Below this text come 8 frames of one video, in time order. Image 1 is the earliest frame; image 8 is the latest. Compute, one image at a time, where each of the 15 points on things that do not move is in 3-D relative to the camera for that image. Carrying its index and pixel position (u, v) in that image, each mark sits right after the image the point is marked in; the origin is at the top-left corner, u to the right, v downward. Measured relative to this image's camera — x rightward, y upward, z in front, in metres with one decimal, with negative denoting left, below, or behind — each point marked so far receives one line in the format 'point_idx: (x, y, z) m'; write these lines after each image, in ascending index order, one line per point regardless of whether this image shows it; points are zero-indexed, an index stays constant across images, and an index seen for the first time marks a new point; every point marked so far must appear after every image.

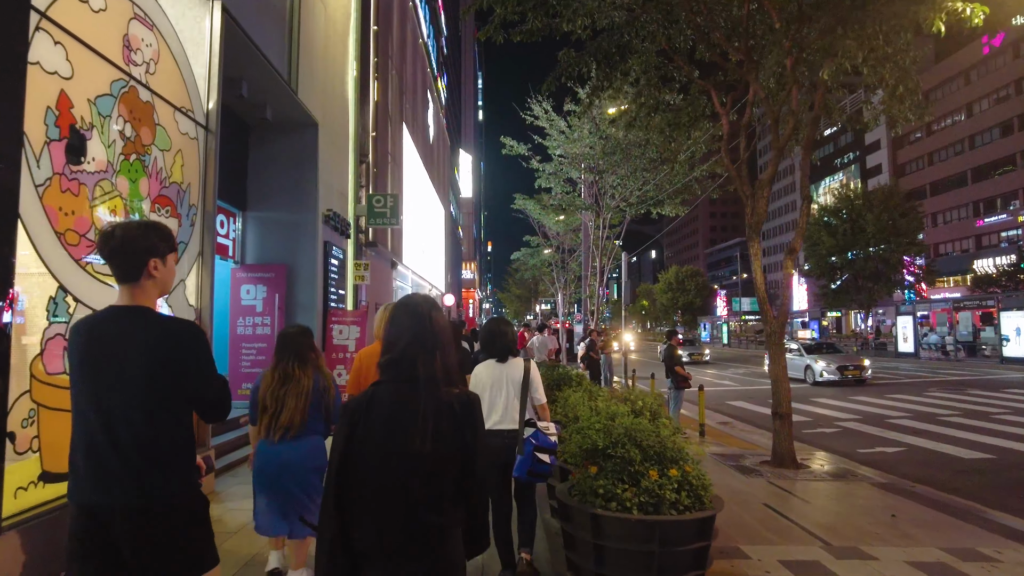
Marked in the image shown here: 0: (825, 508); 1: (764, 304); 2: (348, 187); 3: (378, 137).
0: (+3.0, -2.1, +6.3) m
1: (+3.3, -0.2, +8.4) m
2: (-3.1, +1.9, +12.1) m
3: (-3.2, +3.7, +16.0) m
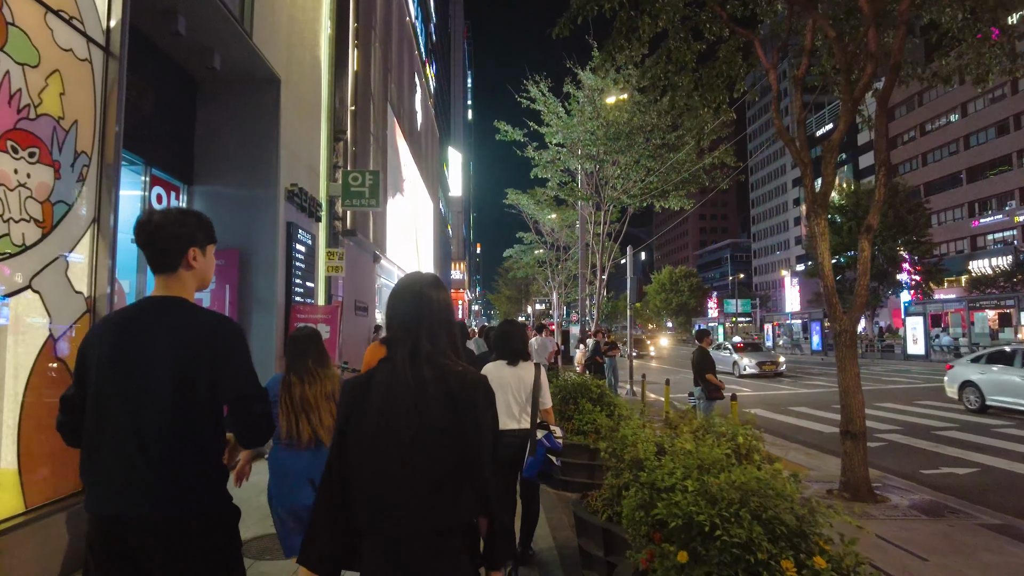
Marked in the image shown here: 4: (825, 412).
0: (+3.1, -2.0, +4.7) m
1: (+3.3, -0.1, +6.8) m
2: (-3.1, +2.0, +10.4) m
3: (-3.3, +3.8, +14.3) m
4: (+7.7, -3.0, +16.2) m
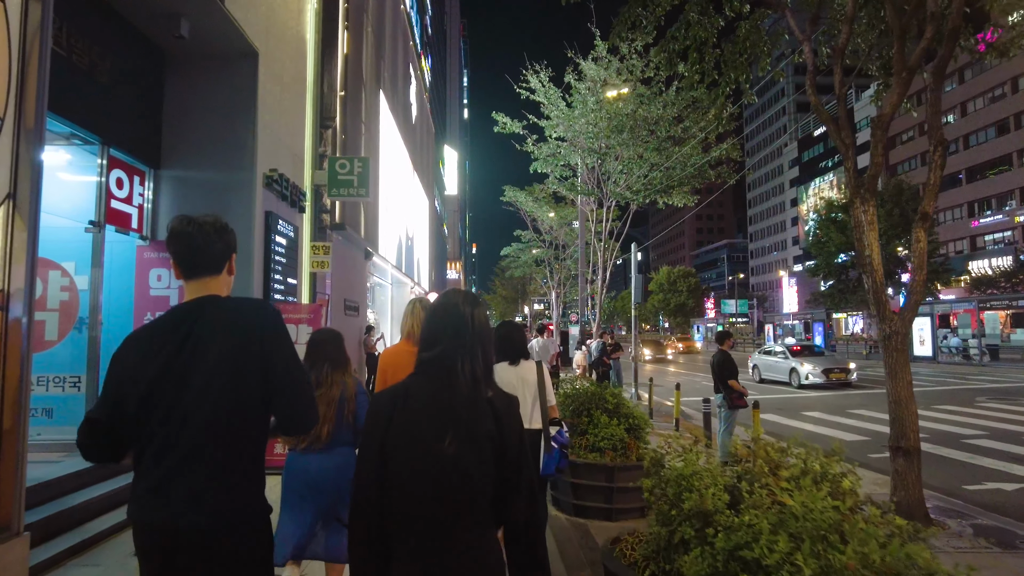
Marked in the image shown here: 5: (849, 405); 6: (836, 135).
0: (+3.2, -2.0, +3.8) m
1: (+3.4, -0.1, +6.0) m
2: (-3.1, +2.1, +9.5) m
3: (-3.3, +3.8, +13.4) m
4: (+7.7, -3.0, +15.4) m
5: (+8.8, -3.1, +17.1) m
6: (+3.3, +1.6, +6.8) m
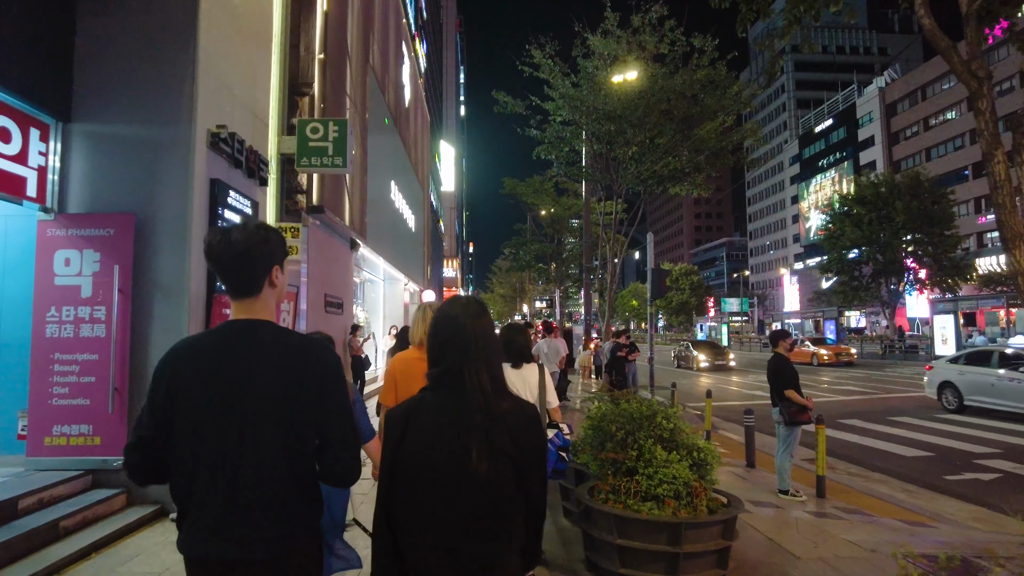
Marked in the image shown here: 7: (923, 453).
0: (+3.3, -1.8, +2.2) m
1: (+3.5, +0.1, +4.4) m
2: (-3.0, +2.2, +7.9) m
3: (-3.2, +3.9, +11.8) m
4: (+7.8, -2.9, +13.8) m
5: (+8.9, -3.0, +15.5) m
6: (+3.5, +1.7, +5.1) m
7: (+6.6, -2.6, +10.6) m
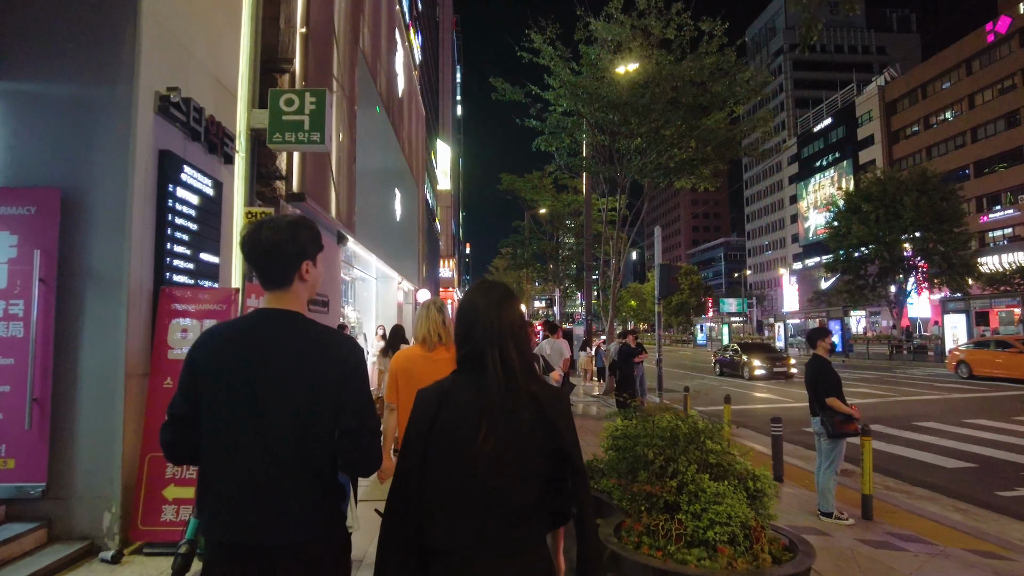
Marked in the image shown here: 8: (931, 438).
0: (+3.4, -1.8, +1.3) m
1: (+3.5, +0.1, +3.4) m
2: (-3.0, +2.2, +6.9) m
3: (-3.2, +4.0, +10.8) m
4: (+7.8, -2.8, +12.9) m
5: (+8.8, -2.9, +14.6) m
6: (+3.5, +1.8, +4.2) m
7: (+6.6, -2.6, +9.7) m
8: (+7.6, -2.7, +11.8) m
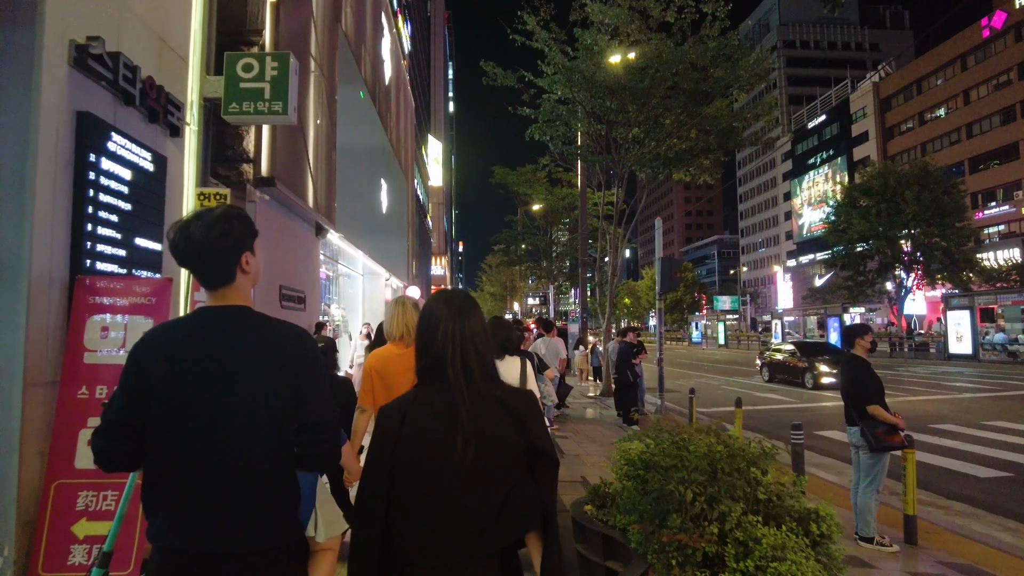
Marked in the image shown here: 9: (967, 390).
0: (+3.4, -1.7, +0.5) m
1: (+3.5, +0.2, +2.6) m
2: (-3.0, +2.3, +6.0) m
3: (-3.3, +4.1, +9.9) m
4: (+7.6, -2.7, +12.1) m
5: (+8.7, -2.8, +13.8) m
6: (+3.4, +1.9, +3.4) m
7: (+6.5, -2.5, +8.9) m
8: (+7.5, -2.6, +11.0) m
9: (+13.6, -3.0, +19.2) m
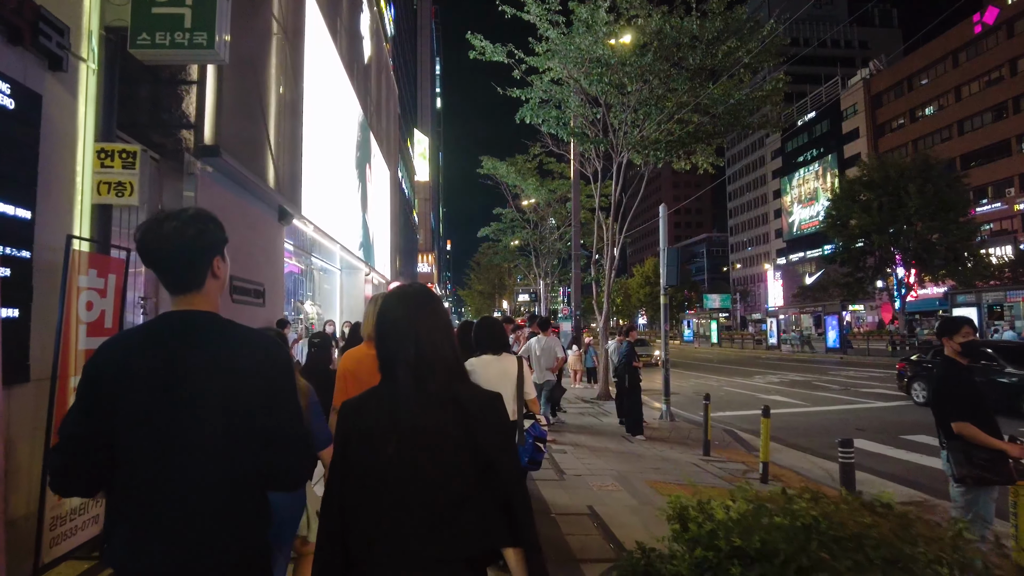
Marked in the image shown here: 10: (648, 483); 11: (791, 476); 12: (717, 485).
0: (+3.4, -1.6, -0.8) m
1: (+3.5, +0.3, +1.3) m
2: (-3.1, +2.4, +4.6) m
3: (-3.5, +4.2, +8.5) m
4: (+7.5, -2.6, +10.9) m
5: (+8.5, -2.7, +12.7) m
6: (+3.4, +2.0, +2.1) m
7: (+6.4, -2.3, +7.7) m
8: (+7.3, -2.5, +9.8) m
9: (+13.3, -2.8, +18.1) m
10: (+1.5, -2.2, +7.3) m
11: (+3.6, -2.5, +8.6) m
12: (+2.4, -2.3, +7.7) m
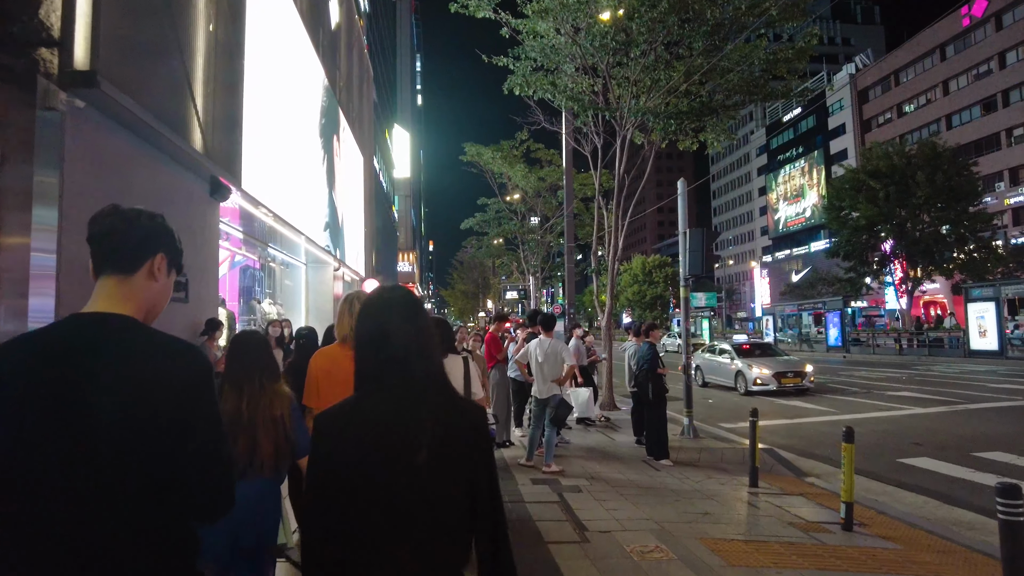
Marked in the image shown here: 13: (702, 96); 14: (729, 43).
0: (+3.6, -1.4, -2.8) m
1: (+3.7, +0.5, -0.7) m
2: (-3.0, +2.5, +2.4) m
3: (-3.5, +4.3, +6.3) m
4: (+7.4, -2.4, +9.0) m
5: (+8.4, -2.5, +10.8) m
6: (+3.5, +2.2, +0.1) m
7: (+6.4, -2.2, +5.8) m
8: (+7.3, -2.3, +7.9) m
9: (+13.1, -2.6, +16.3) m
10: (+1.6, -2.1, +5.3) m
11: (+3.6, -2.3, +6.6) m
12: (+2.4, -2.2, +5.7) m
13: (+4.1, +4.1, +14.1) m
14: (+4.5, +5.1, +13.7) m
